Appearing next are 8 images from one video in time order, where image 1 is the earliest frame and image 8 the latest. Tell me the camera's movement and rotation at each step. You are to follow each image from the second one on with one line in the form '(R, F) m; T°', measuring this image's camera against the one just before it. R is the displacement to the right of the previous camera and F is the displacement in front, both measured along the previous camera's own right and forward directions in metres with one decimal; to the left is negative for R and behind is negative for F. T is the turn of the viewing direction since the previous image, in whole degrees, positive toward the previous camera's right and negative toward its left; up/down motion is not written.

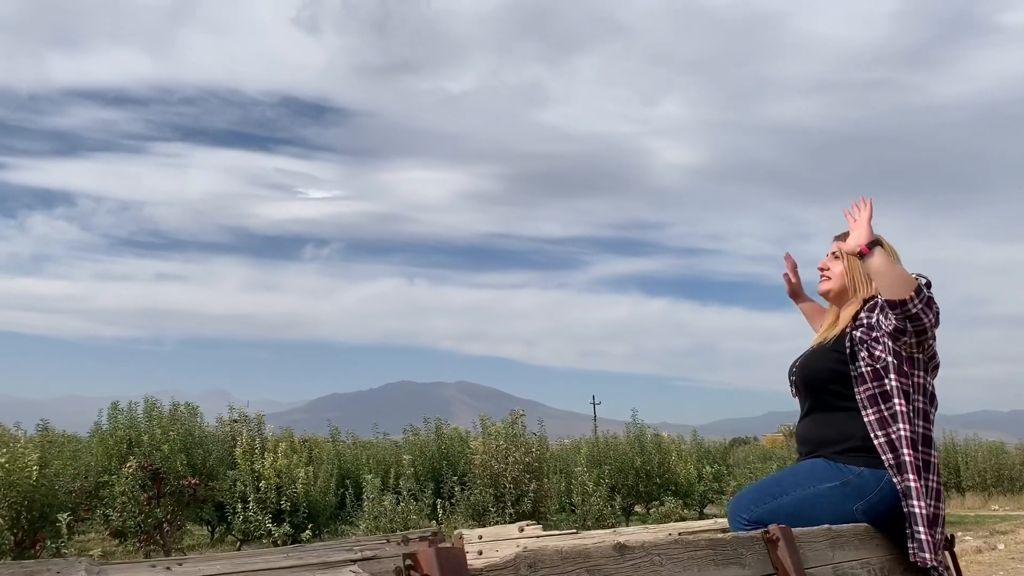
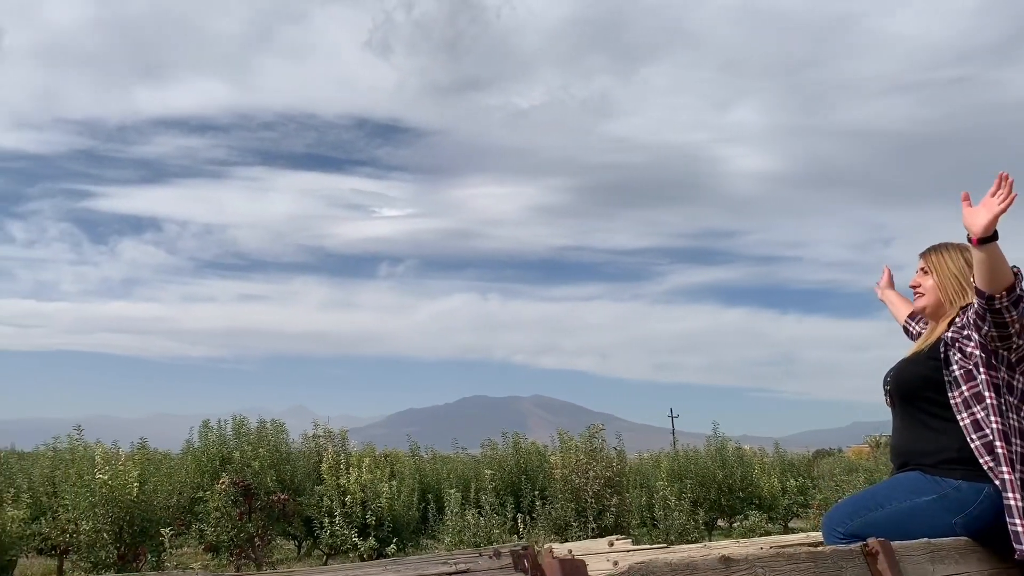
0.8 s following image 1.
(-0.1, -0.1) m; -5°
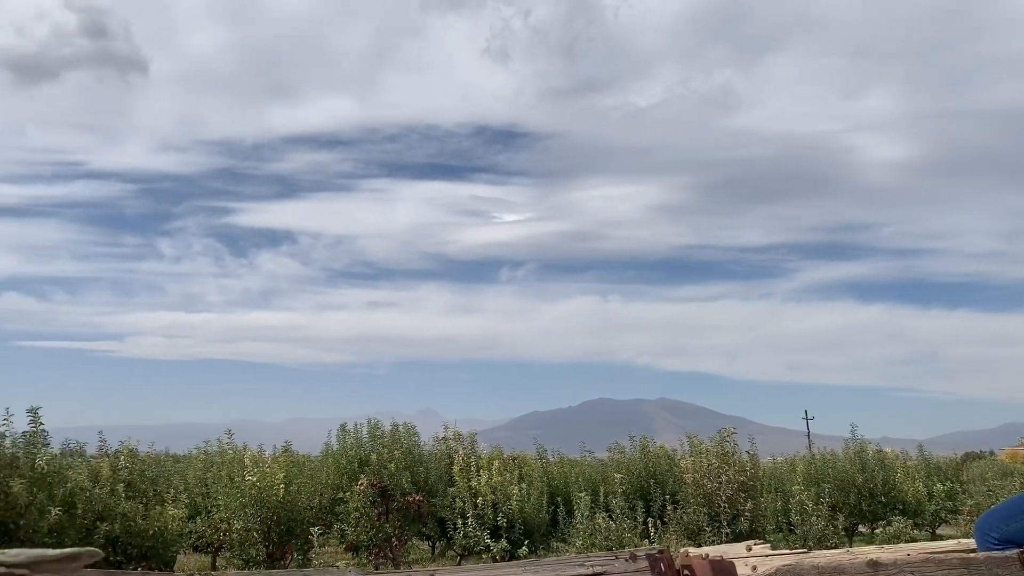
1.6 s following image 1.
(0.0, -0.1) m; -8°
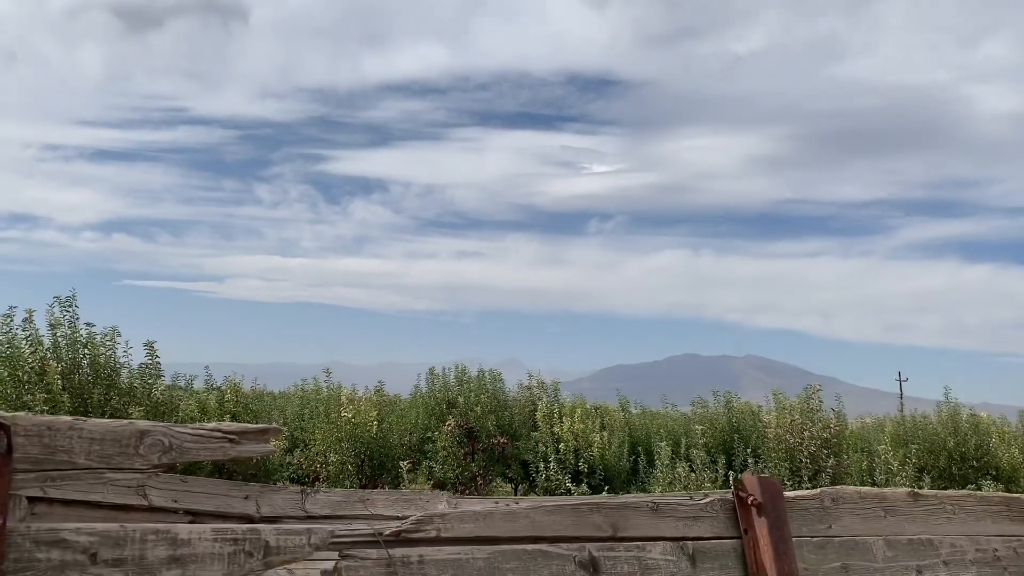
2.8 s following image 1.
(0.0, -0.4) m; -6°
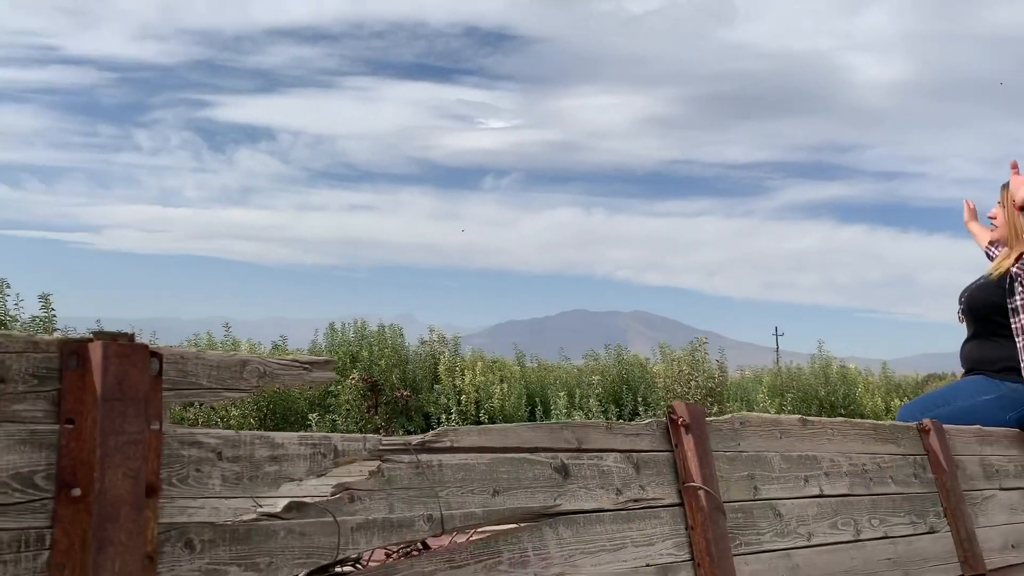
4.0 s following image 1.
(-0.3, -0.4) m; +7°
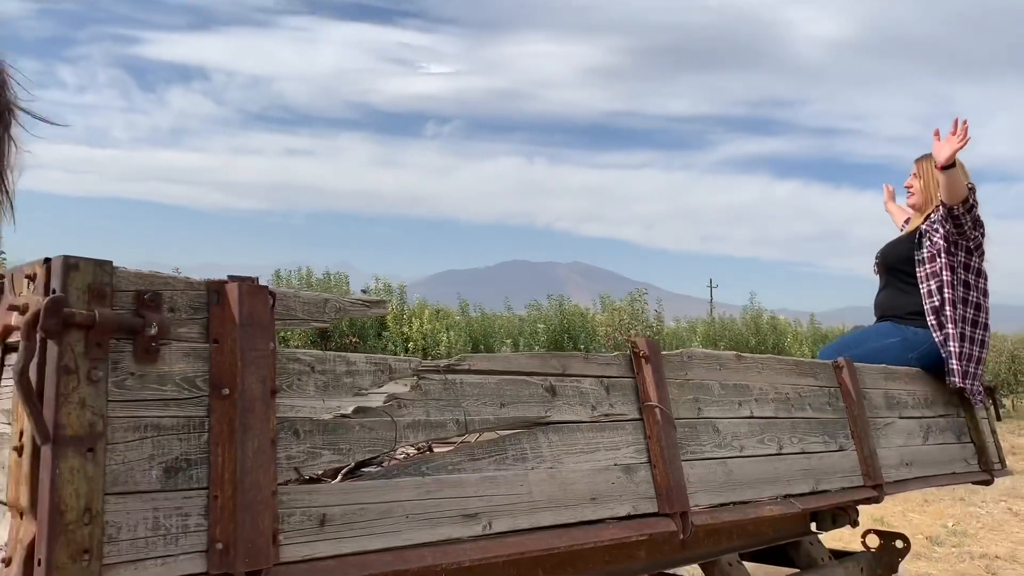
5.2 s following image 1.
(-0.2, -0.6) m; +4°
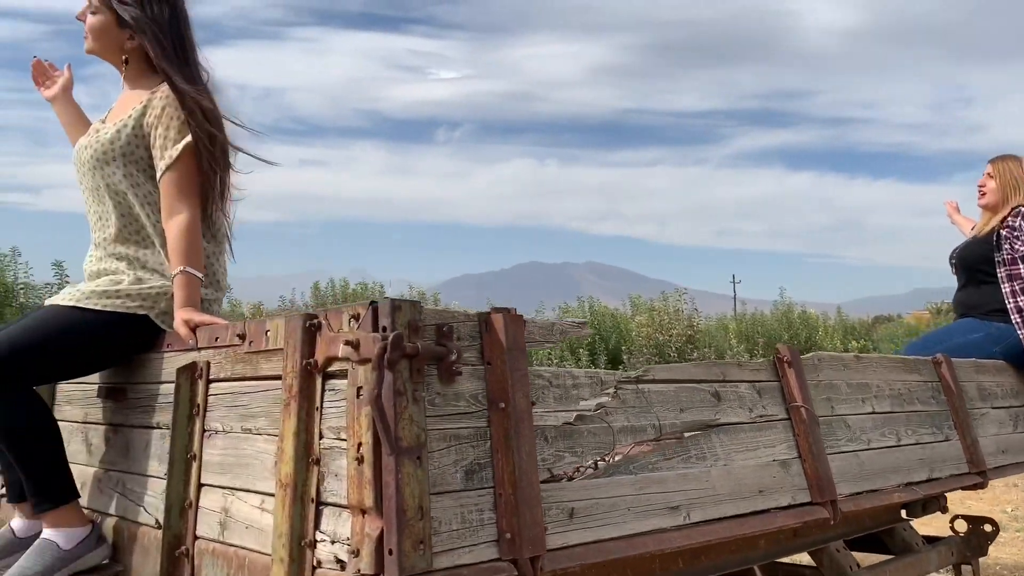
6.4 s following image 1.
(-0.6, -0.4) m; -1°
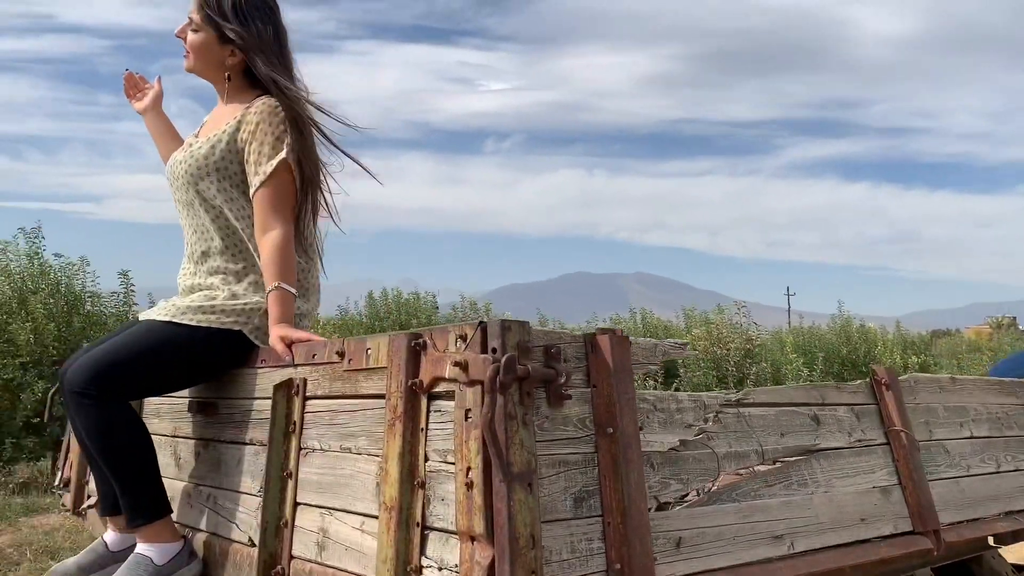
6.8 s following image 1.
(-0.2, +0.1) m; -3°
